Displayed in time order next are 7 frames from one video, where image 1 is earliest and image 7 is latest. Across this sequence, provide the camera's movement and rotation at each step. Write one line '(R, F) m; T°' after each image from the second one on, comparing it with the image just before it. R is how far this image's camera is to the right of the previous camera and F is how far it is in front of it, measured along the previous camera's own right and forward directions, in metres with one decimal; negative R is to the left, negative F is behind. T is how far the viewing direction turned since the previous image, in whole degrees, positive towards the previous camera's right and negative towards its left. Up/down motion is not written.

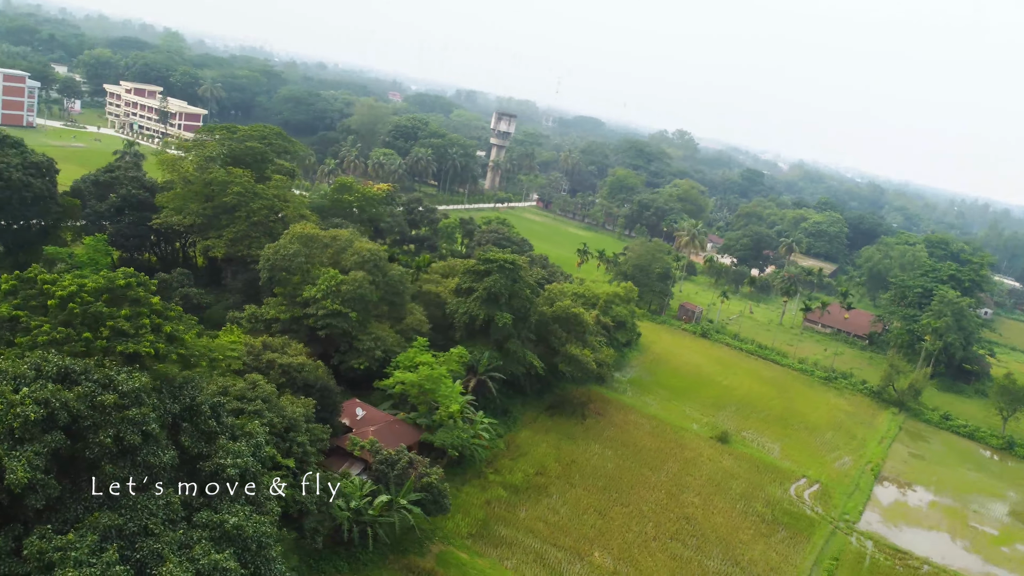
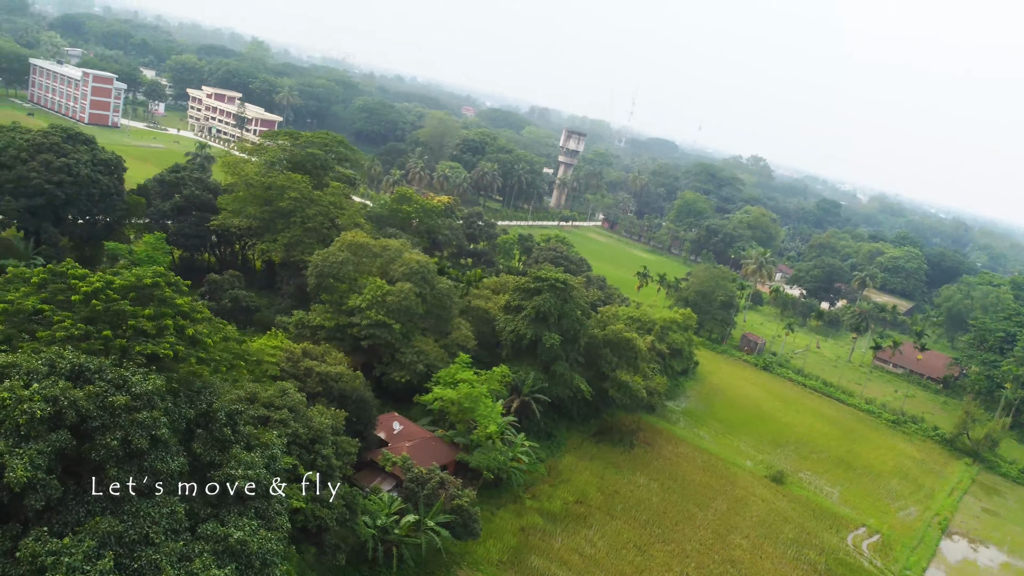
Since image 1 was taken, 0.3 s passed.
(+0.4, +0.6) m; -5°
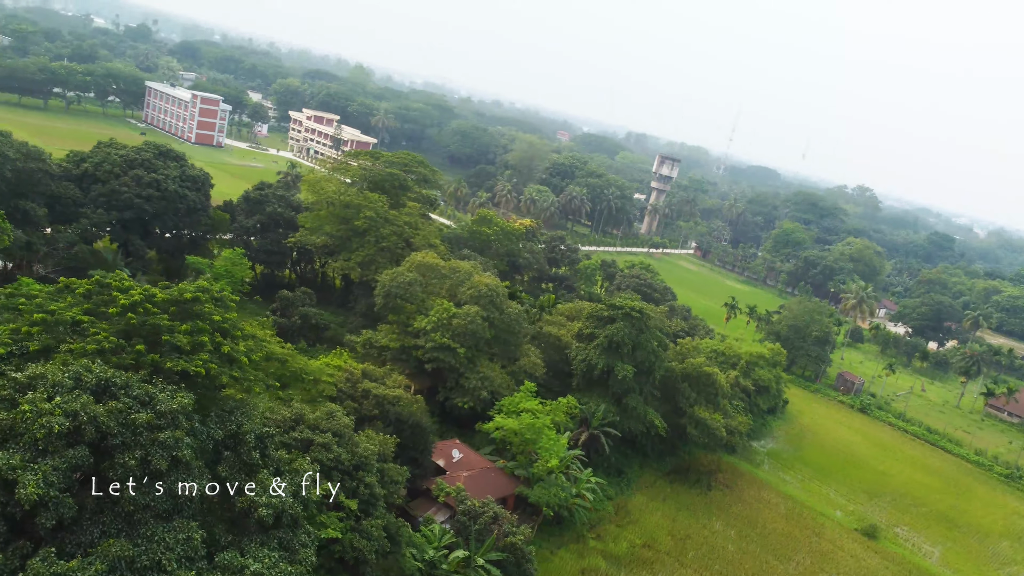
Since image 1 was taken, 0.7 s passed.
(+0.5, +0.8) m; -7°
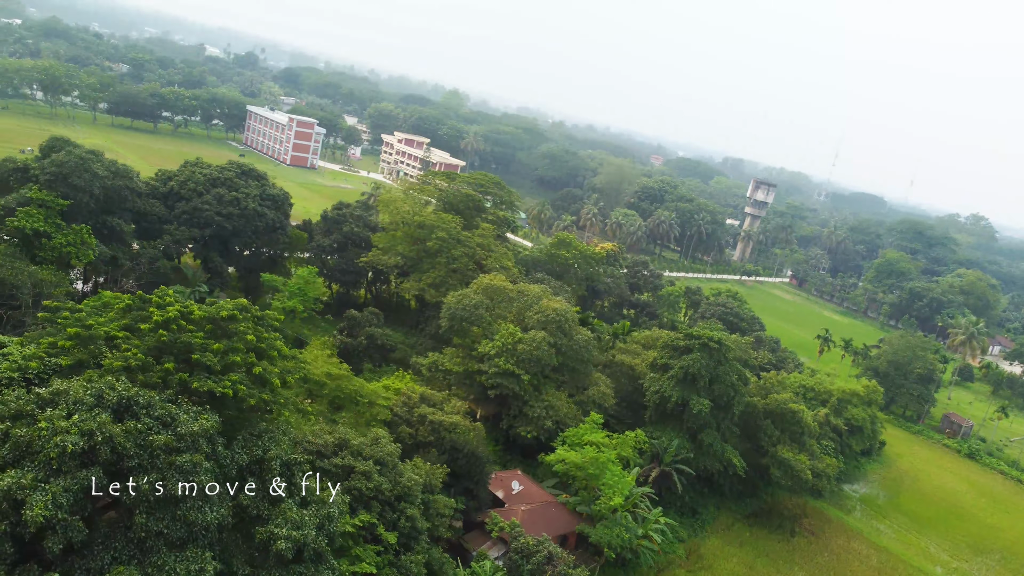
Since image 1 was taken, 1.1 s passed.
(+0.5, +0.8) m; -6°
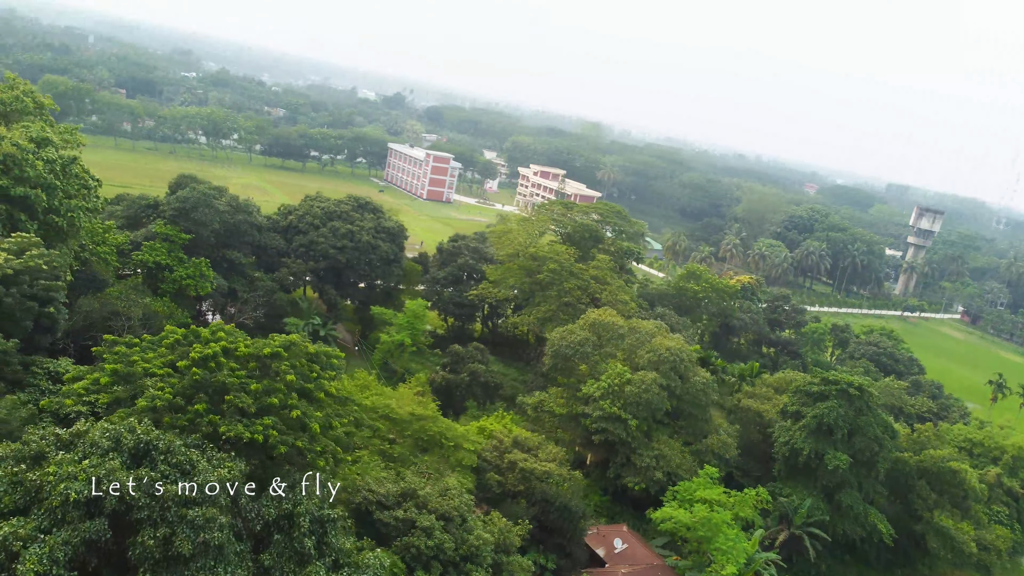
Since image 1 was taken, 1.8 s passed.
(+0.9, +1.4) m; -10°
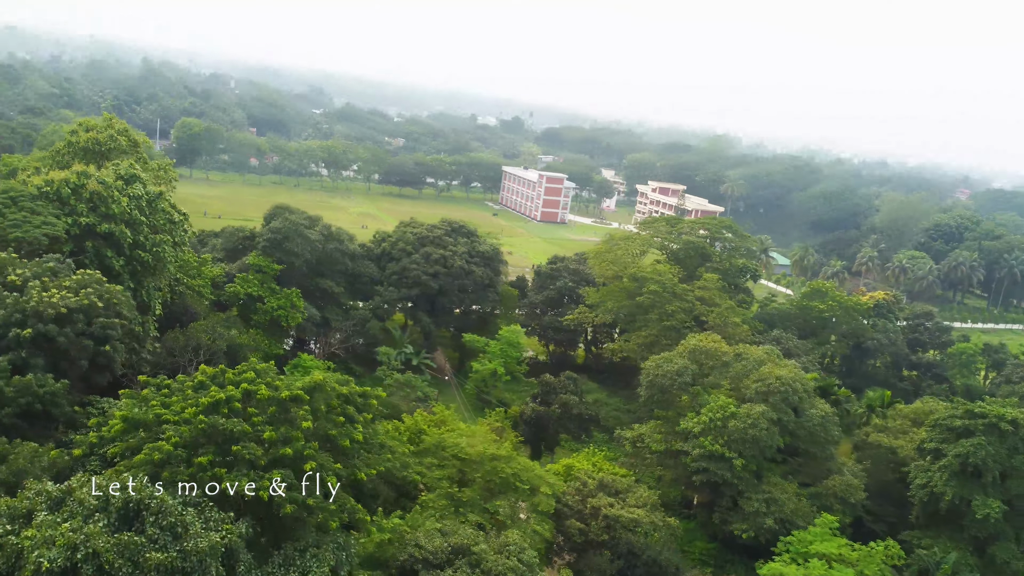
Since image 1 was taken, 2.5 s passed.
(+0.9, +1.4) m; -9°
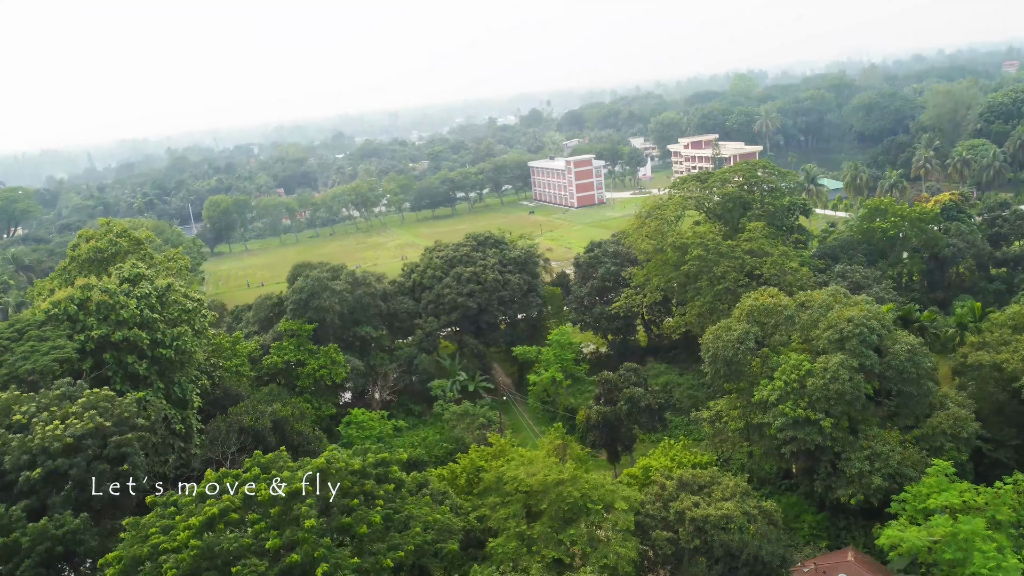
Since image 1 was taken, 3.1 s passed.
(+0.7, +1.2) m; -5°
